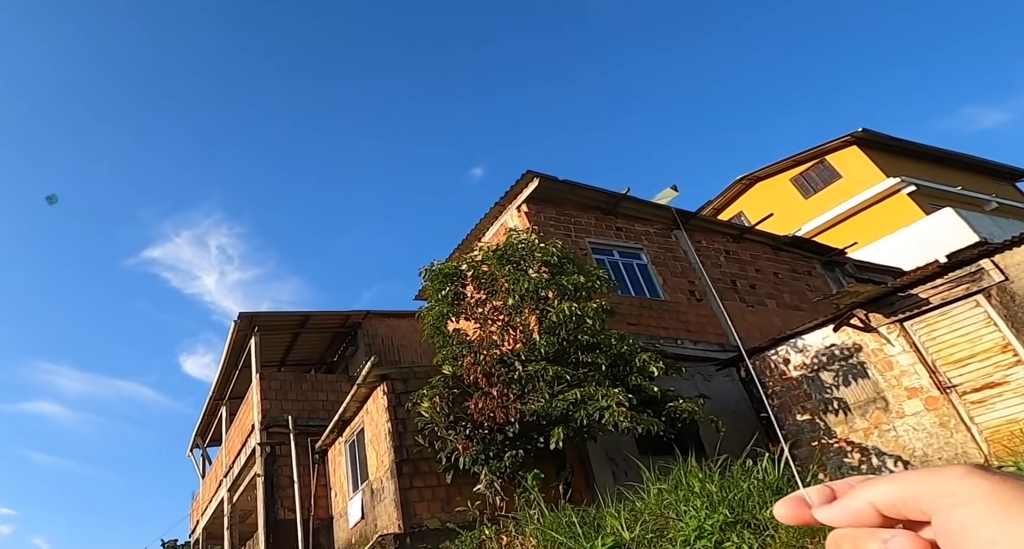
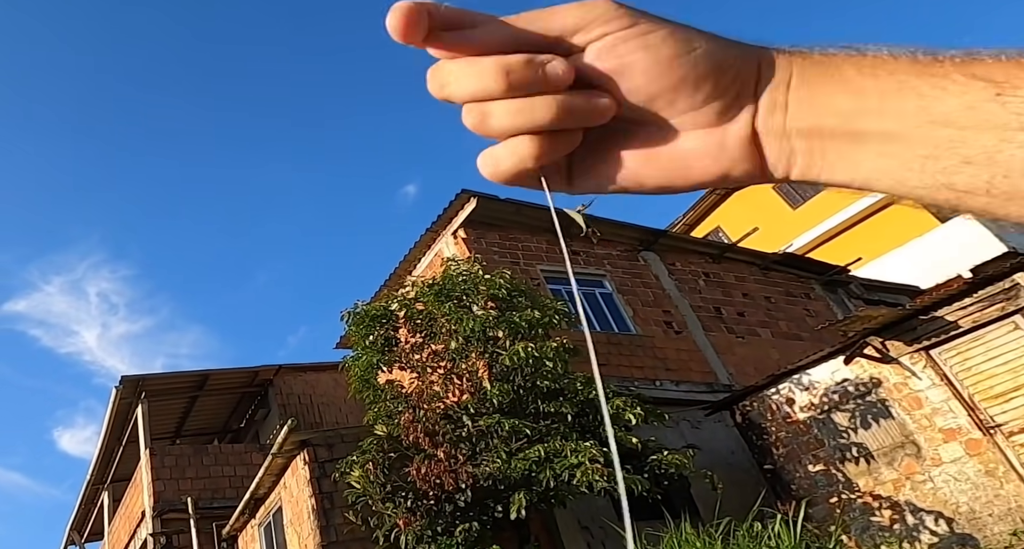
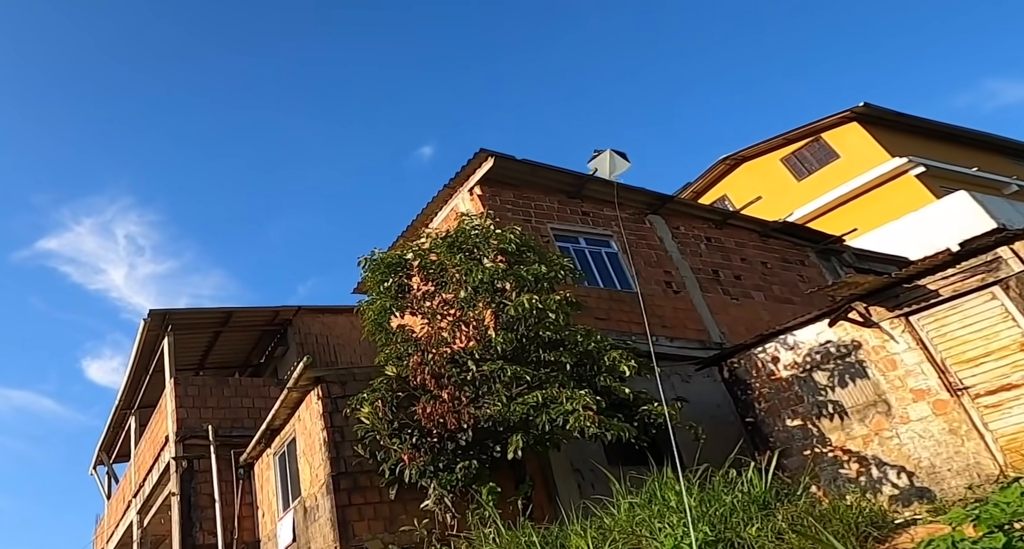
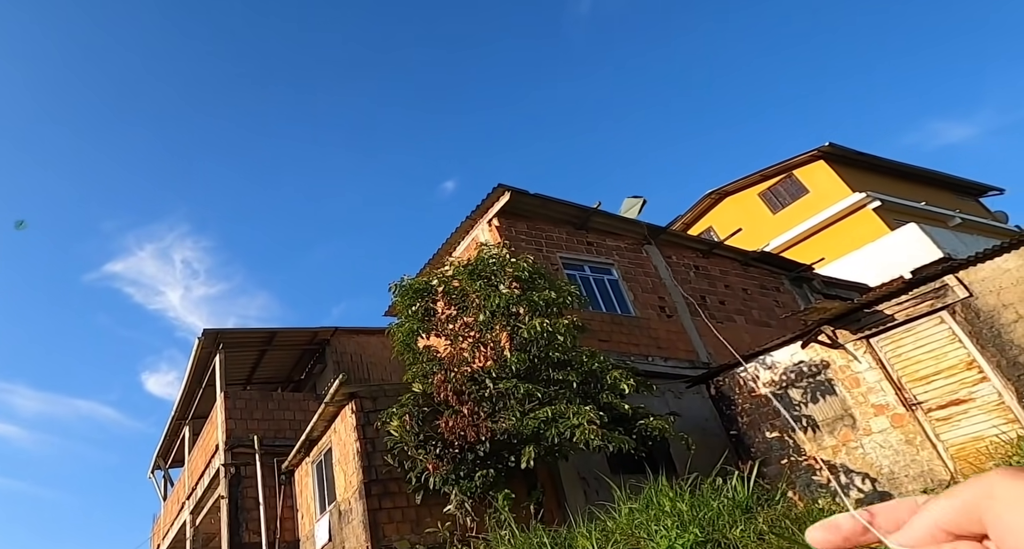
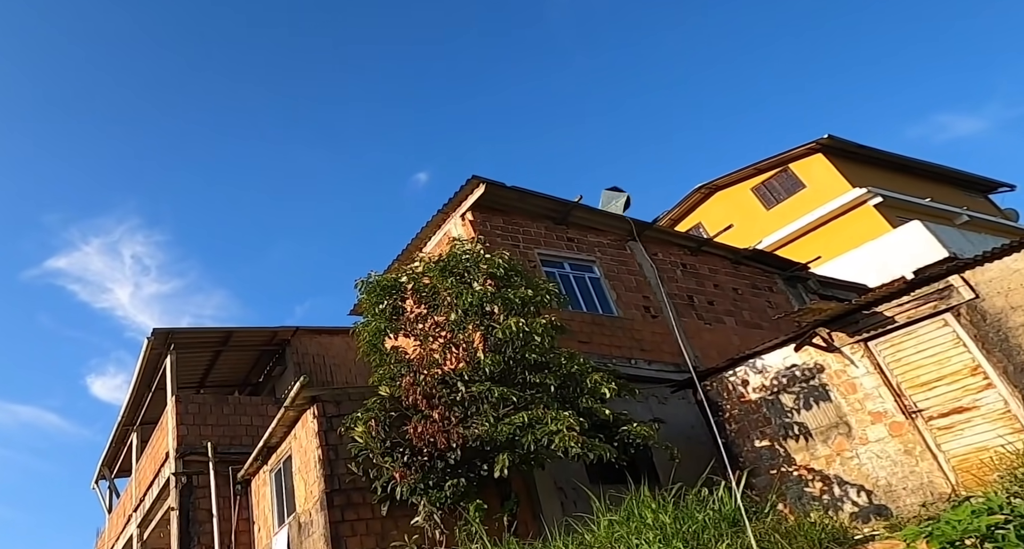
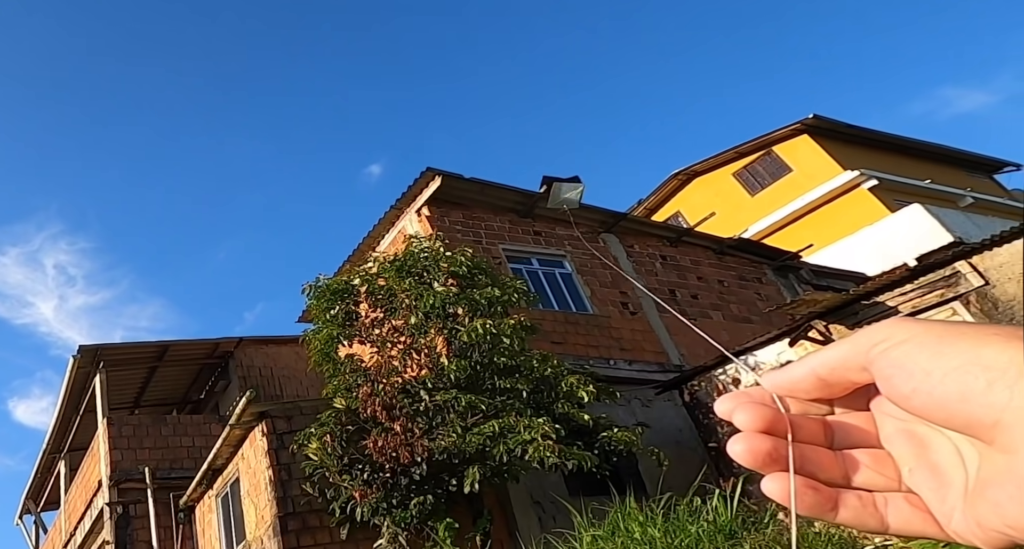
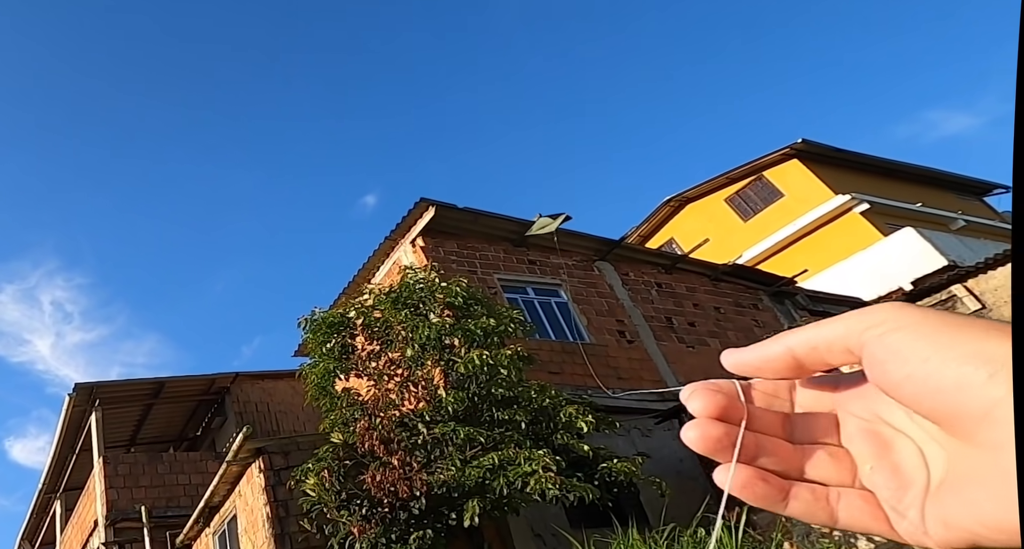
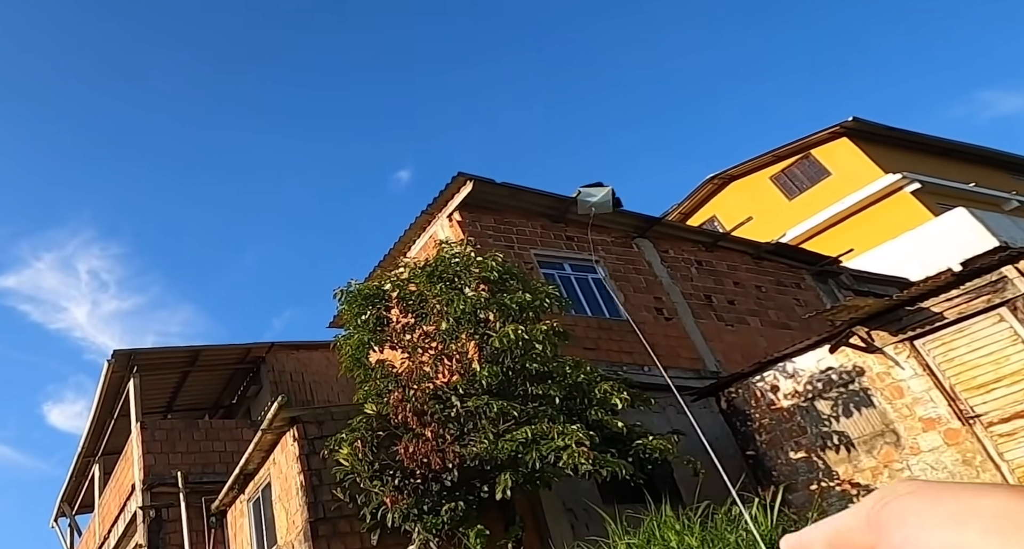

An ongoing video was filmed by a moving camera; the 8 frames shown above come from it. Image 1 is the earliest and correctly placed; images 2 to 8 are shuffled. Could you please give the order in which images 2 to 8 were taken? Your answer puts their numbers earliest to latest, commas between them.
4, 5, 3, 8, 6, 7, 2
